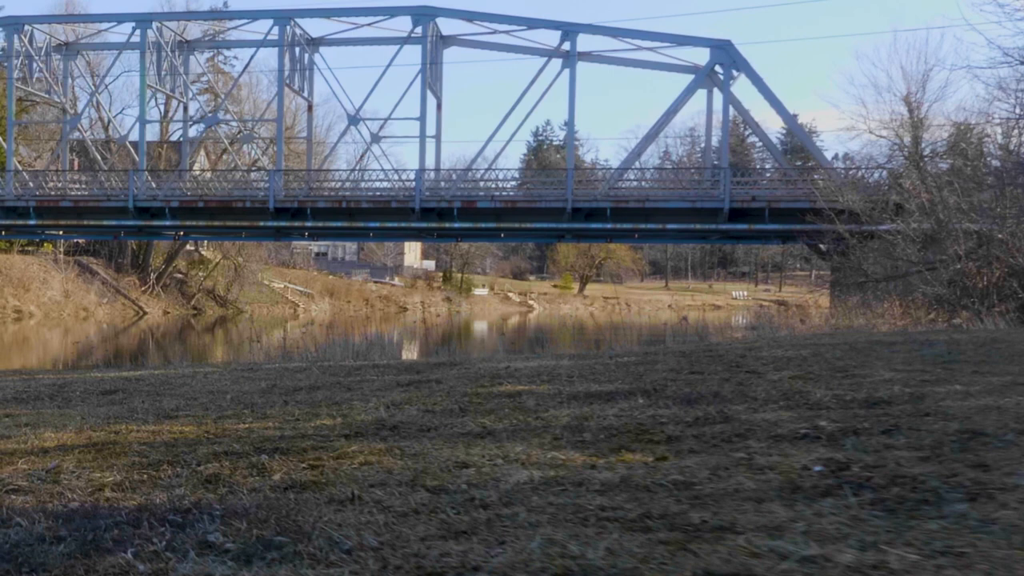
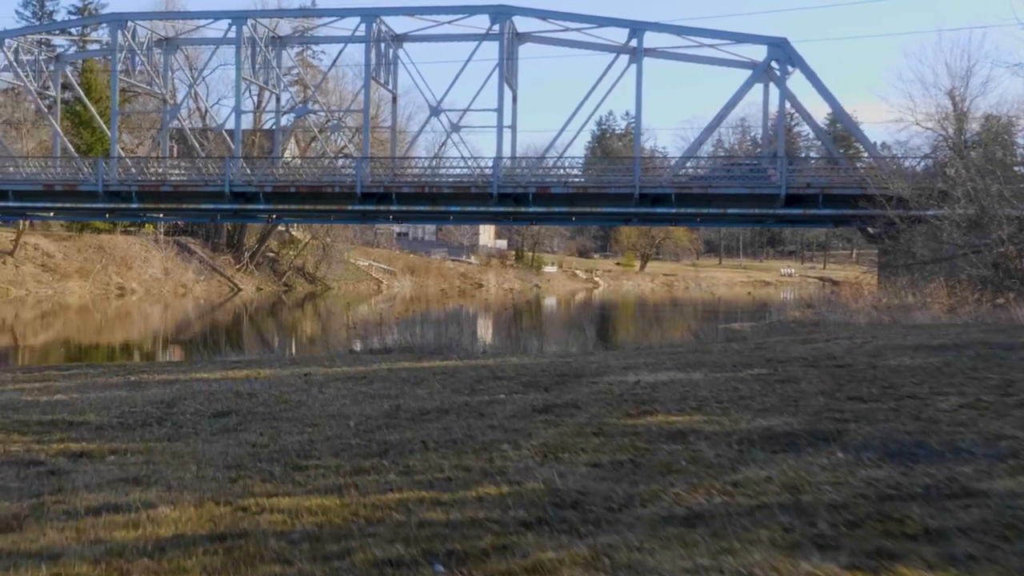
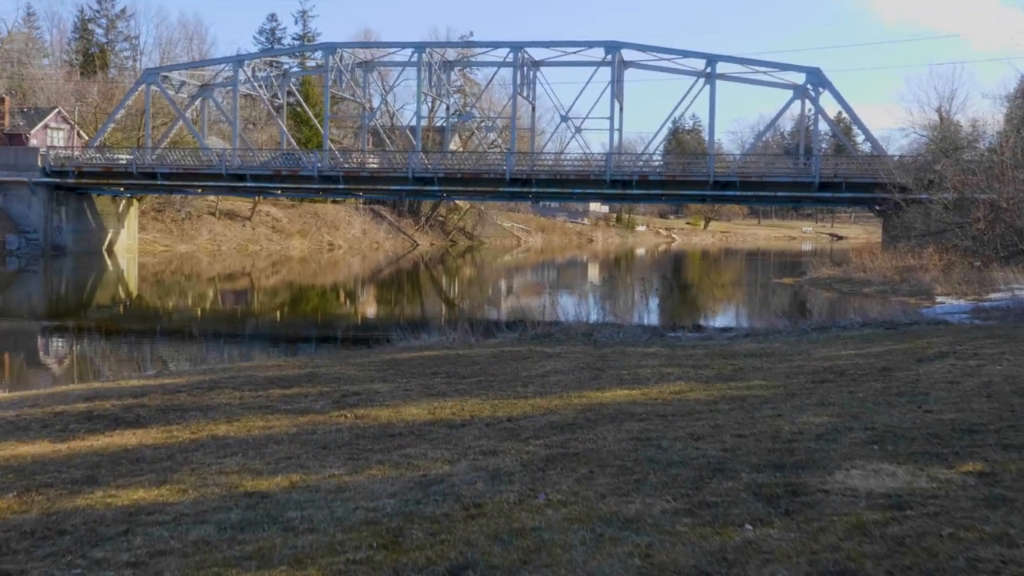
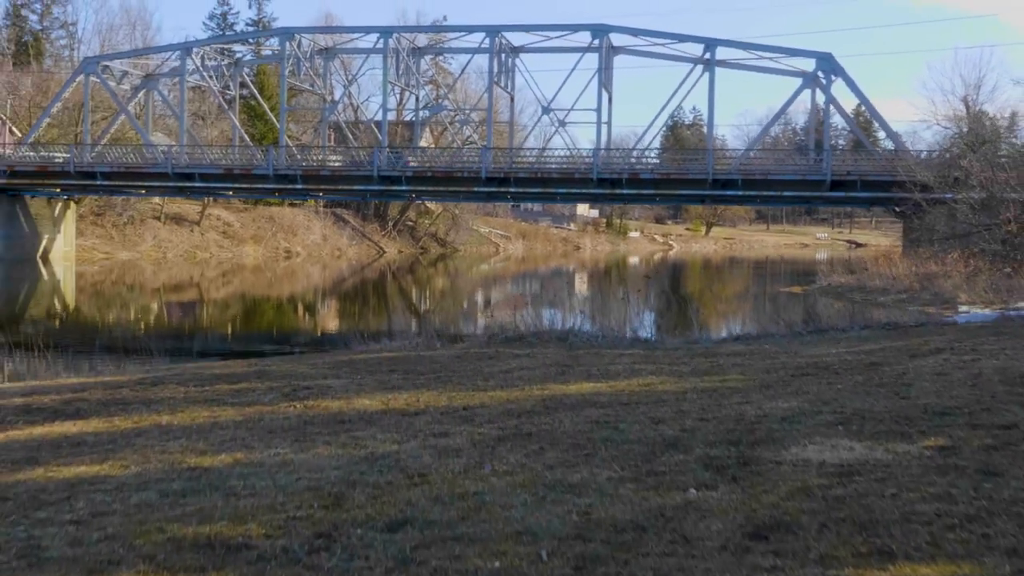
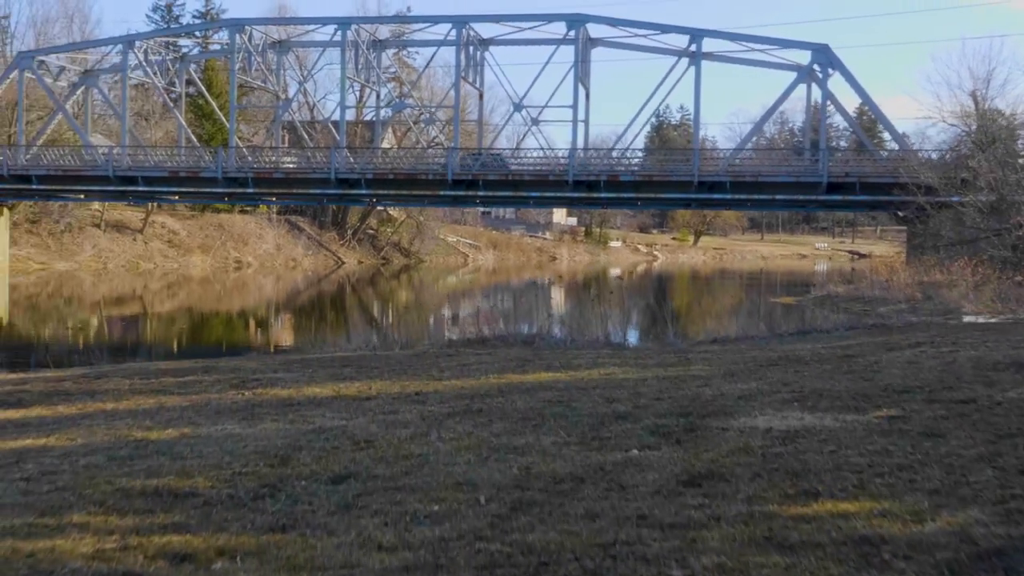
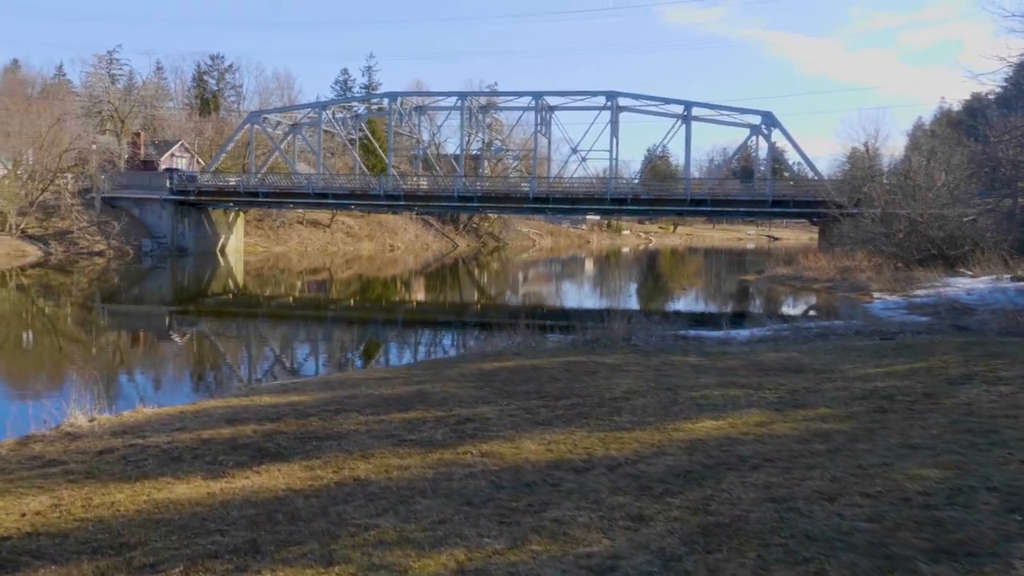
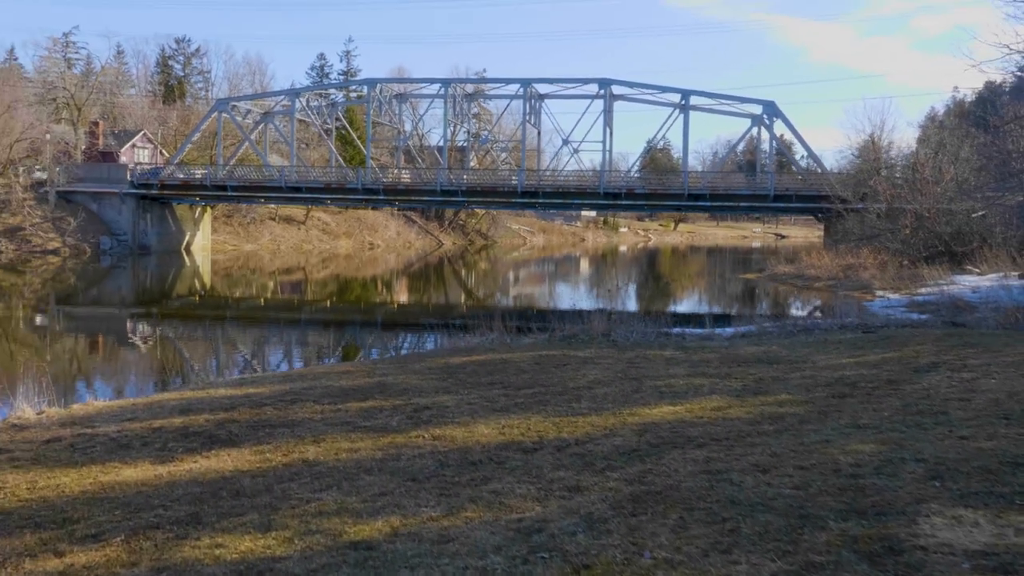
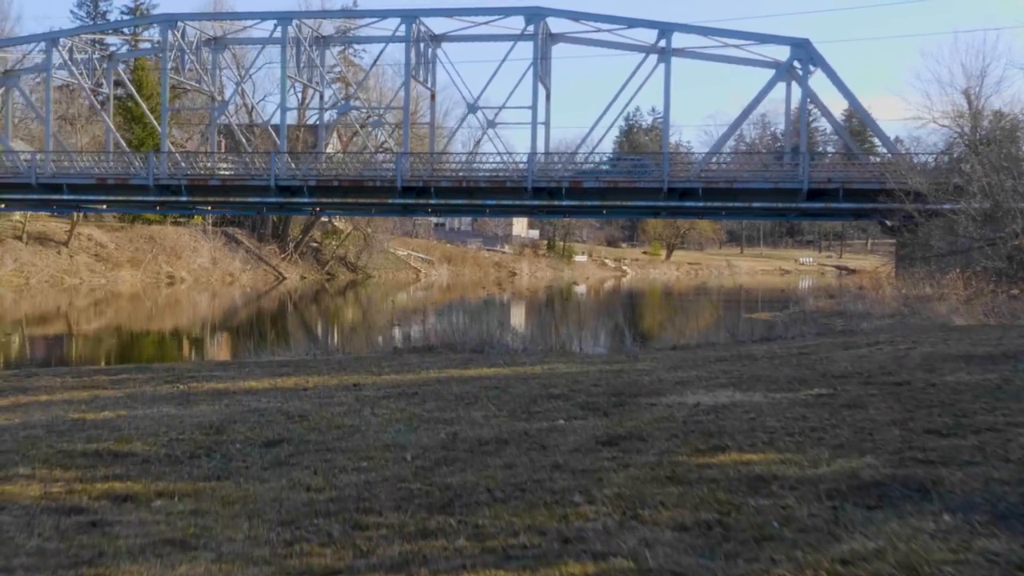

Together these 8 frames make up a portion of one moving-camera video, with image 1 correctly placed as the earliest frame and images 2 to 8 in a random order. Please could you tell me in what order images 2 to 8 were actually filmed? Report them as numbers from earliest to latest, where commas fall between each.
2, 8, 5, 4, 3, 7, 6
